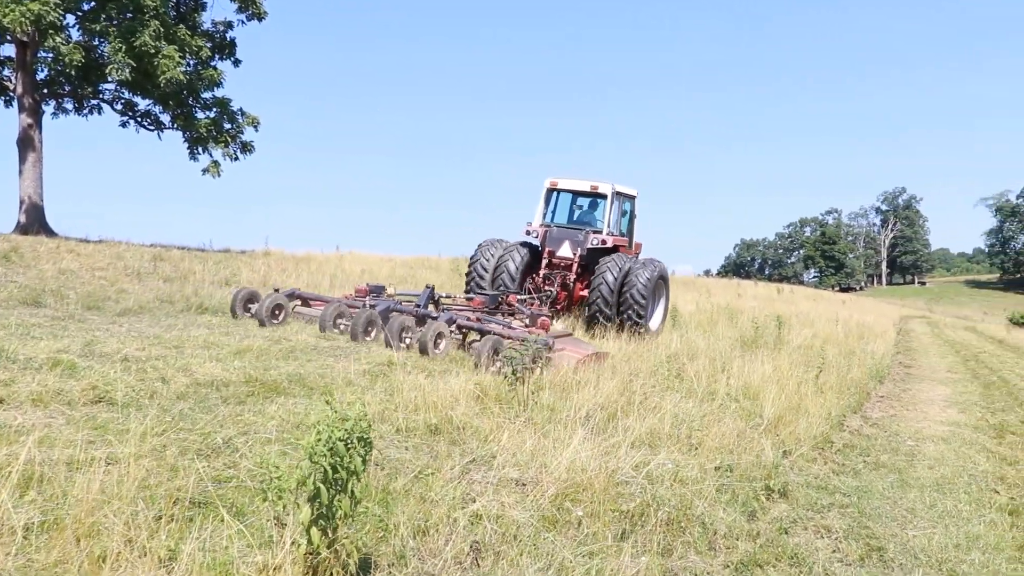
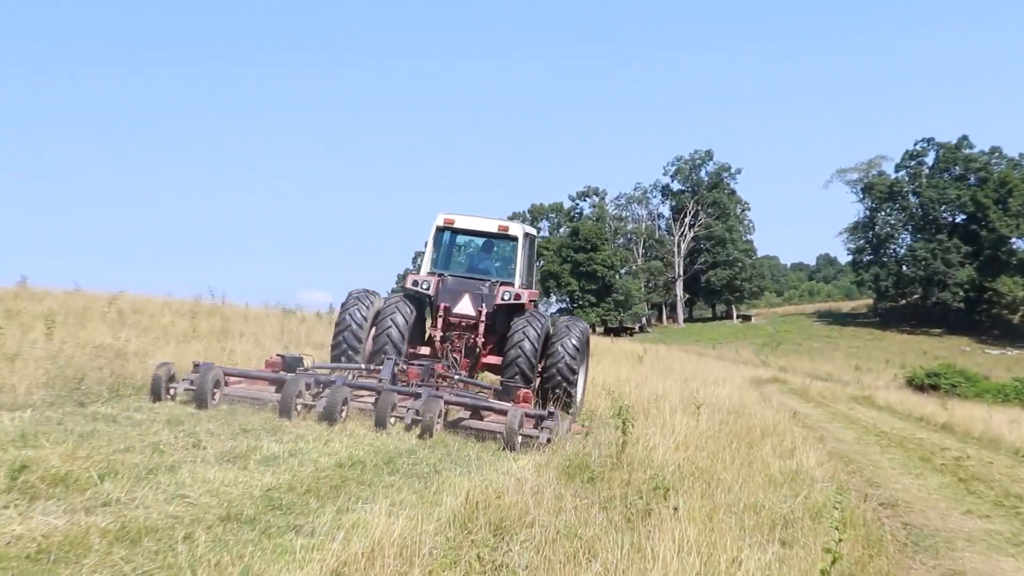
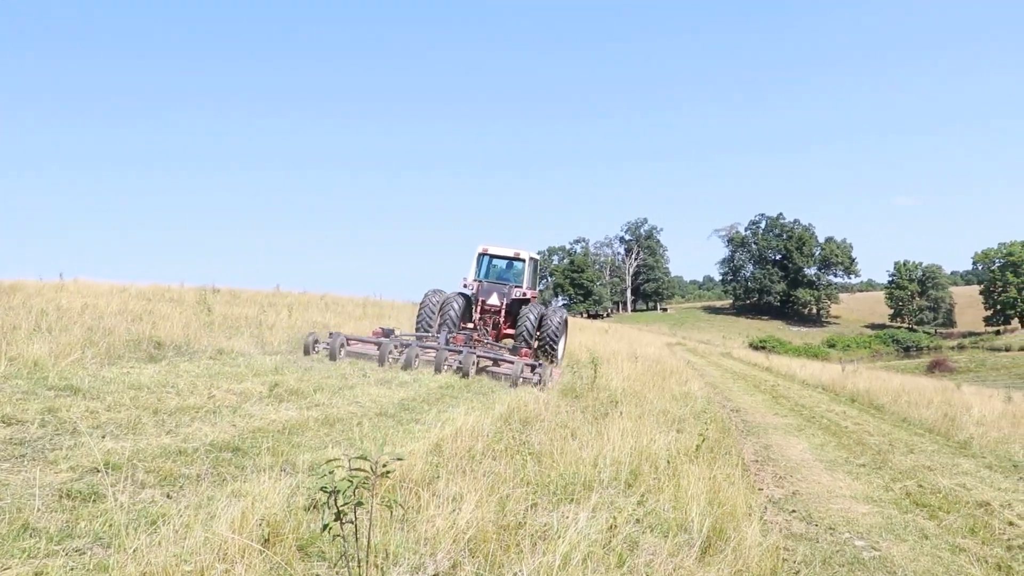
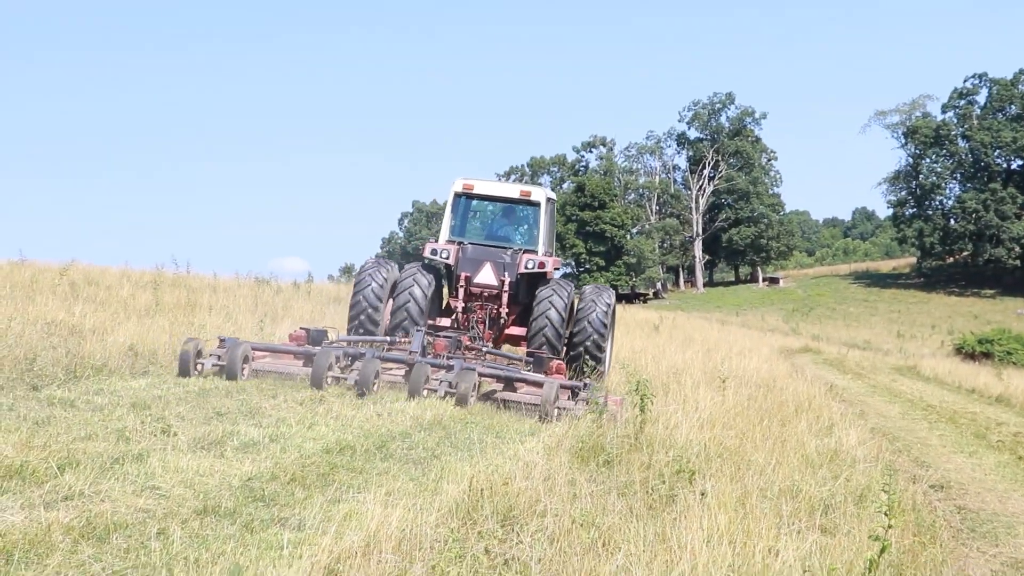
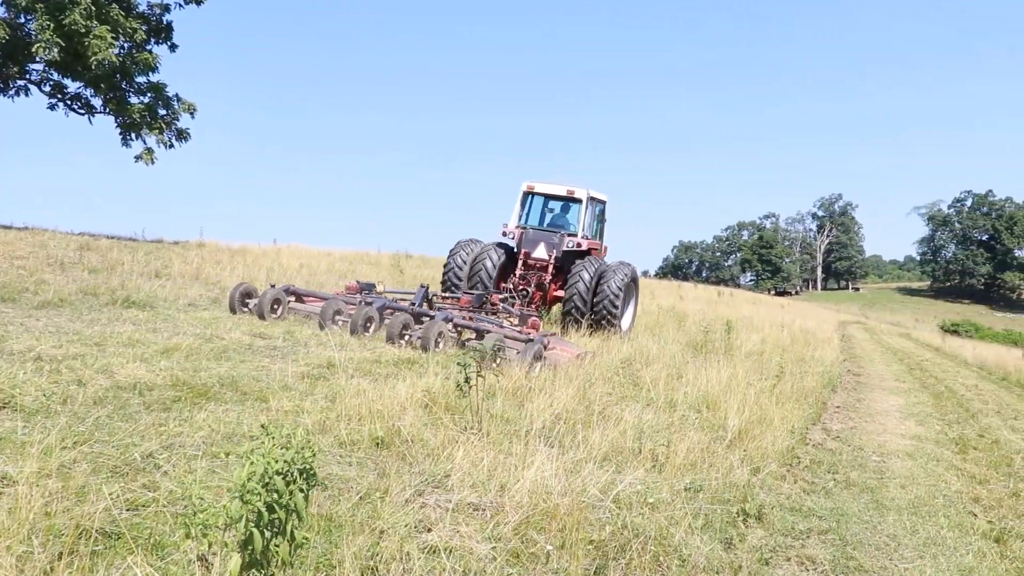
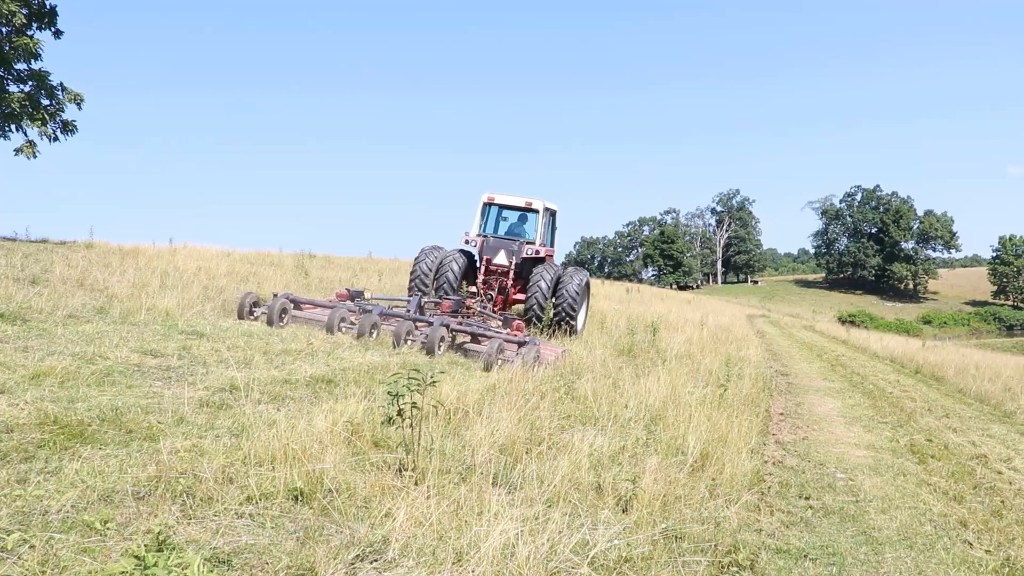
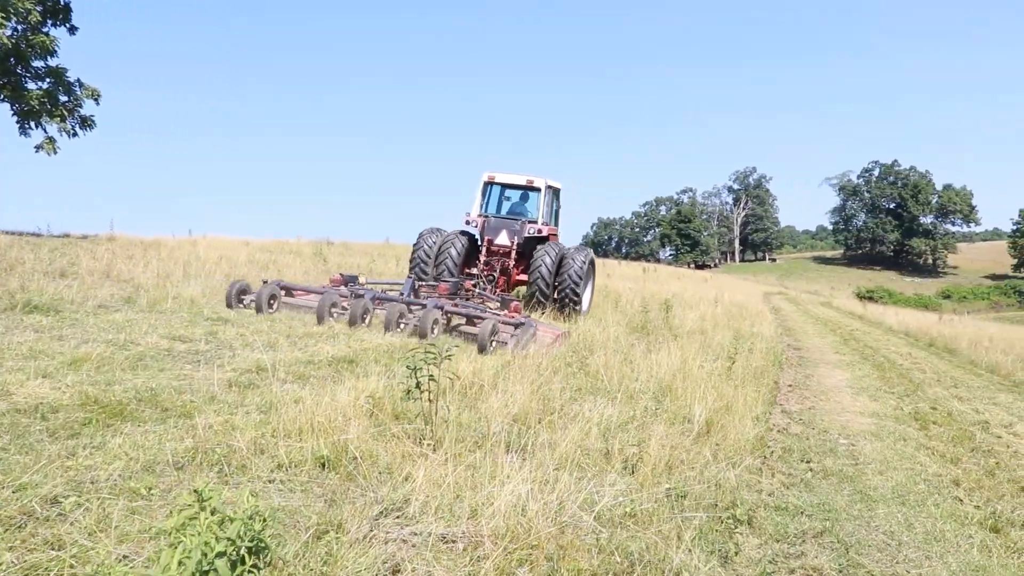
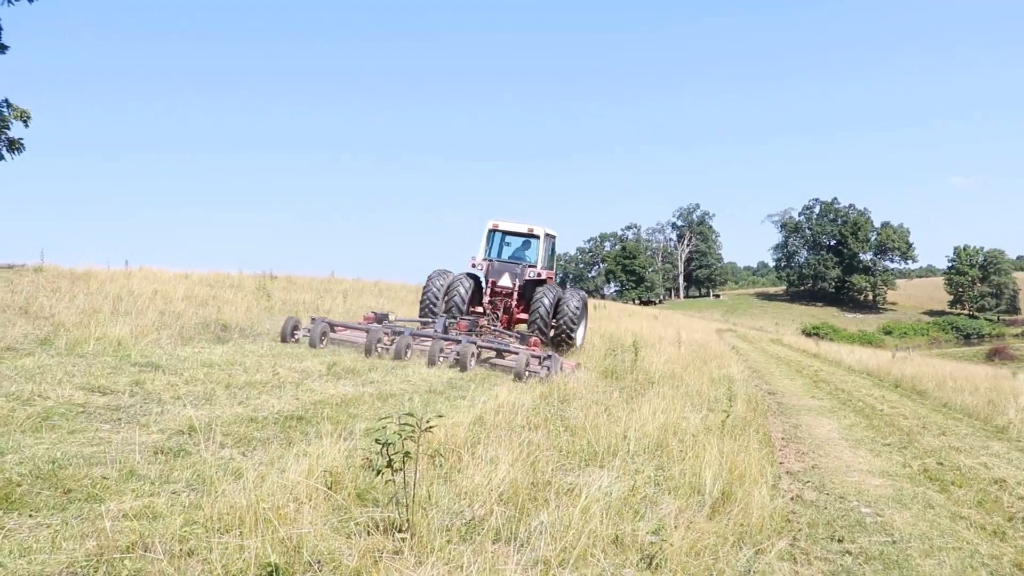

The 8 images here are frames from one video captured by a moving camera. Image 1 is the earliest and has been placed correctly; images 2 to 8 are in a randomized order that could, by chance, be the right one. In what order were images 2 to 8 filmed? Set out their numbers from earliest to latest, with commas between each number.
5, 7, 6, 8, 3, 2, 4
